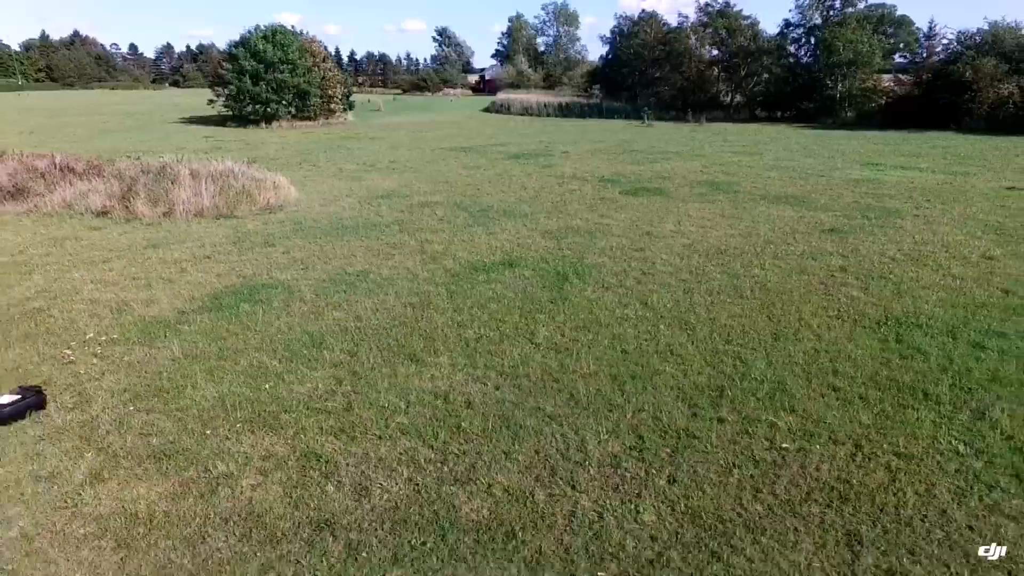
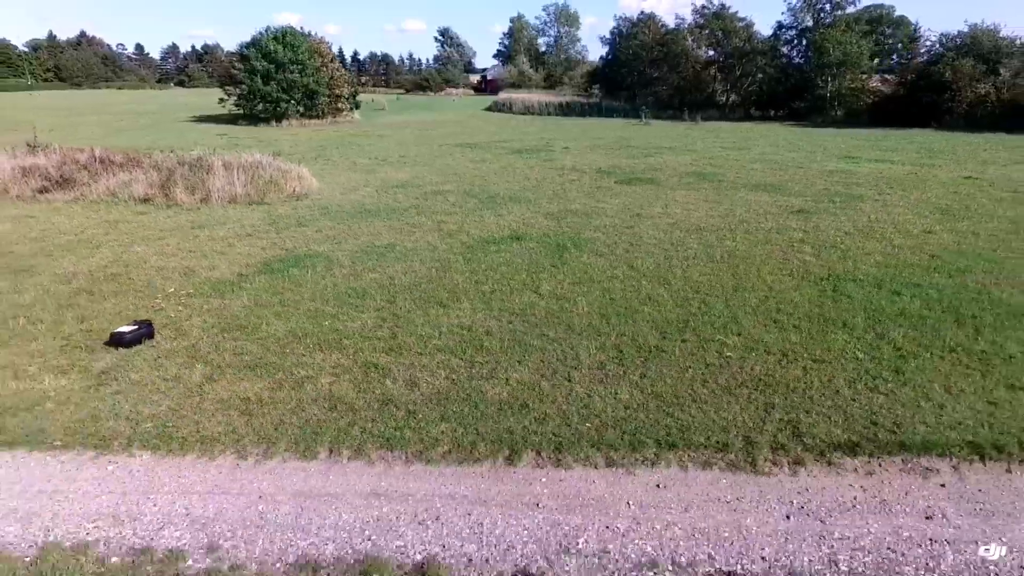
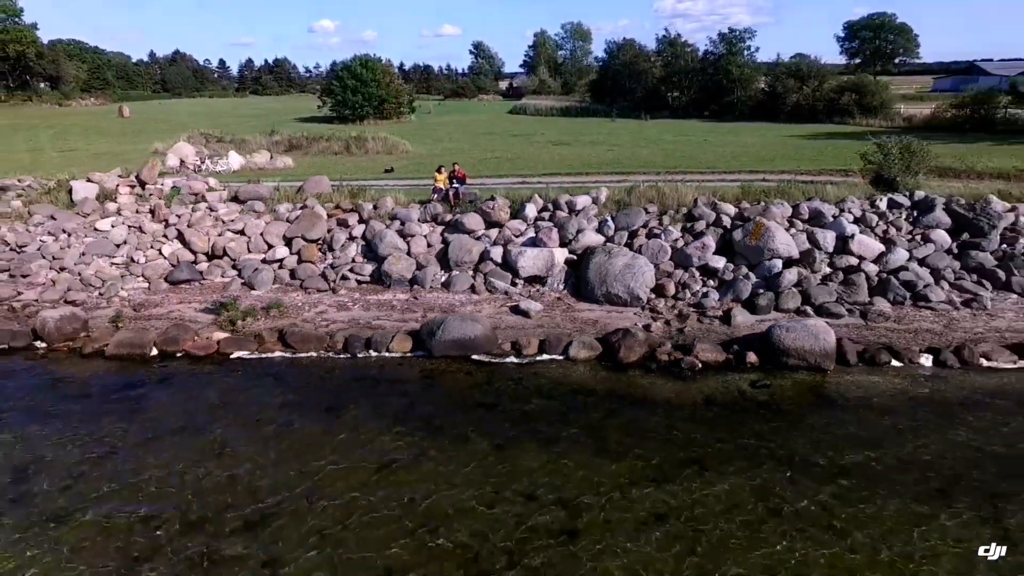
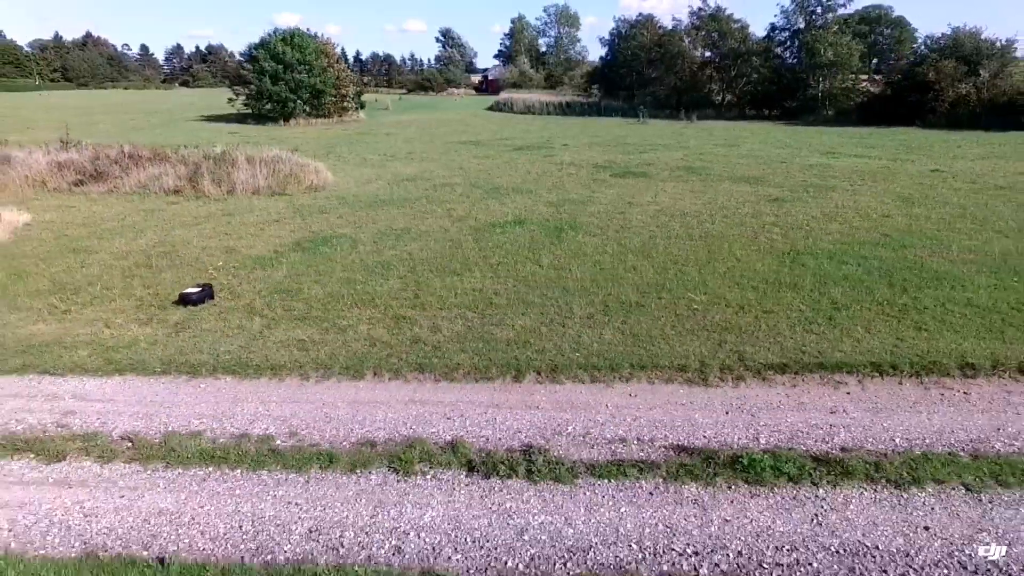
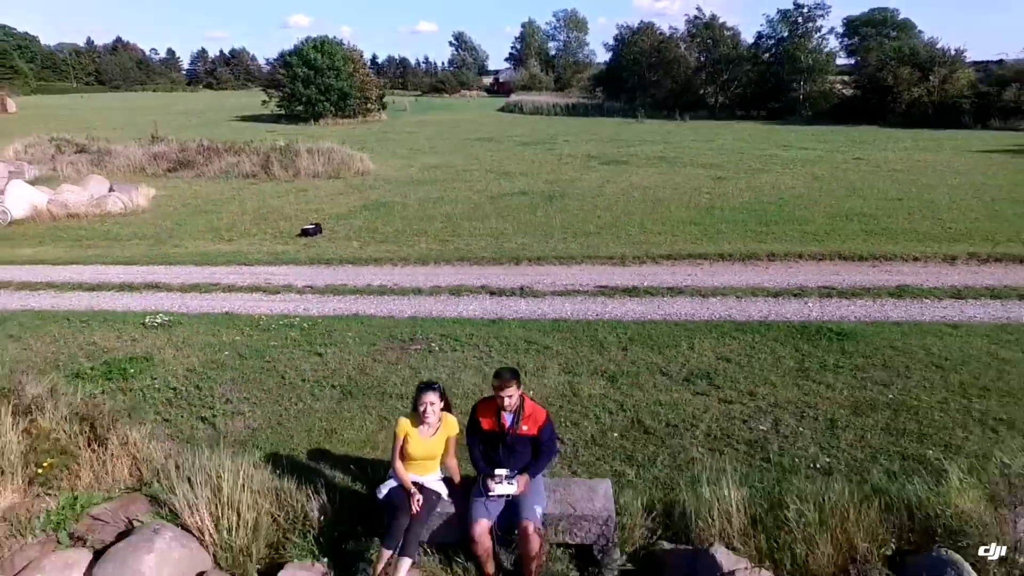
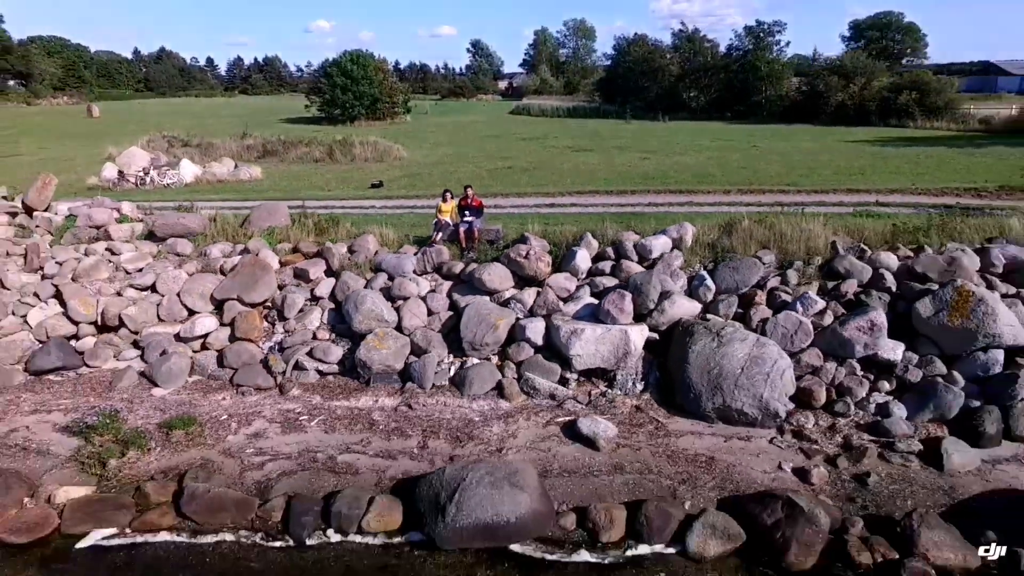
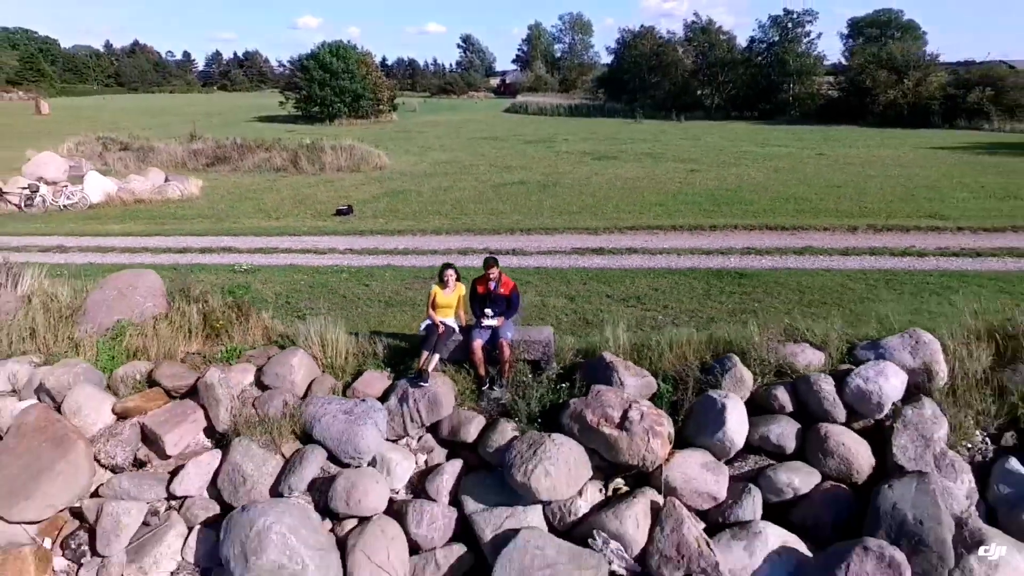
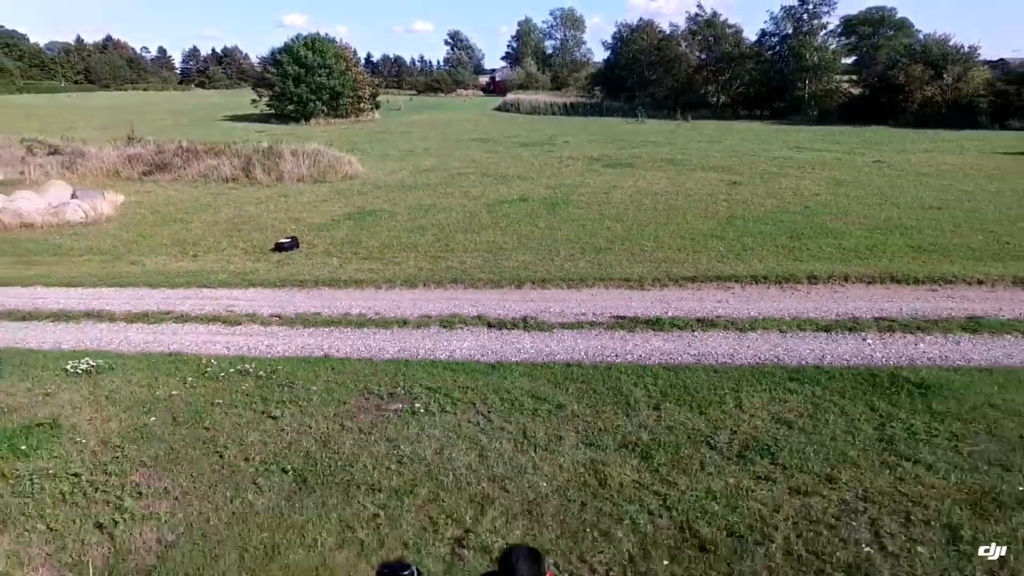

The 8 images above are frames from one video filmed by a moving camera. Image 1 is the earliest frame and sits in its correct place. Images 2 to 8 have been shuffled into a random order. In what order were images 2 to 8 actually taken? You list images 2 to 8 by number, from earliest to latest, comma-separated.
2, 4, 8, 5, 7, 6, 3
